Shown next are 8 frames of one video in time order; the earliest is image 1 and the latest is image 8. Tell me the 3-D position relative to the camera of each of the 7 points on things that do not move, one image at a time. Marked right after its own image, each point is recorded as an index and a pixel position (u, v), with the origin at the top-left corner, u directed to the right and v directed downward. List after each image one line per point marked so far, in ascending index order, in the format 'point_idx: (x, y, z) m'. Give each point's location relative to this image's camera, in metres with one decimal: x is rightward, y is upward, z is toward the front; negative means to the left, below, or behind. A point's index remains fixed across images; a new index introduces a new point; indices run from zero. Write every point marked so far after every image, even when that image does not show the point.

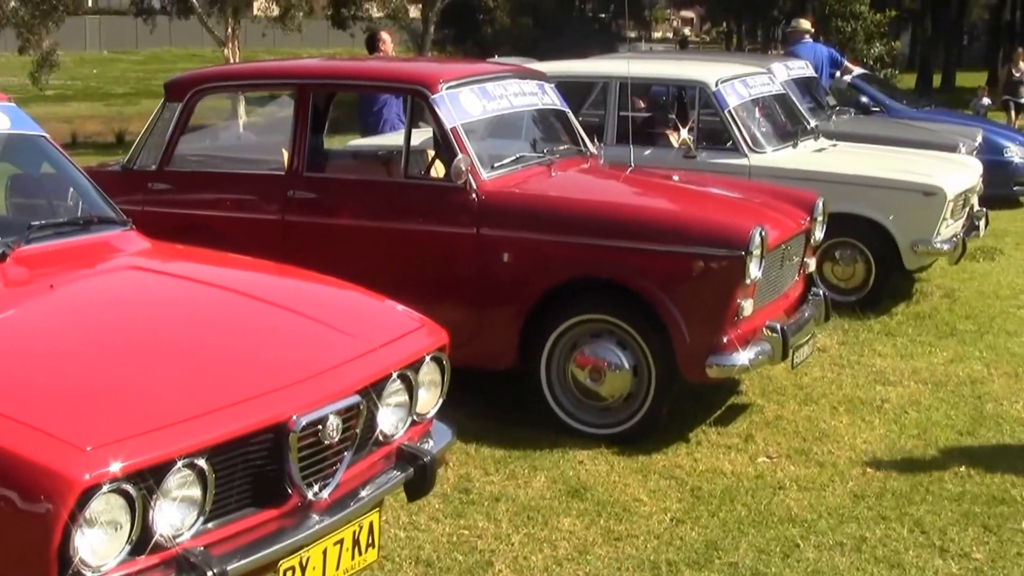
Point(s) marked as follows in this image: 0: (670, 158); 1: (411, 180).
0: (+0.7, +0.5, +8.1) m
1: (-0.3, +0.3, +5.7) m
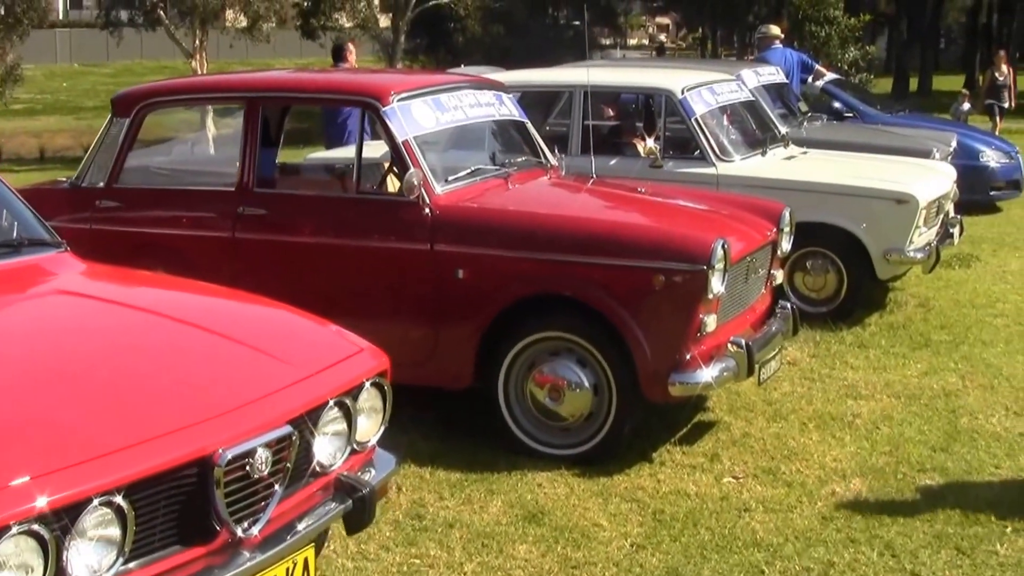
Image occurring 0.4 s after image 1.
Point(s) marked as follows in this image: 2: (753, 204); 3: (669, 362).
0: (+0.5, +0.5, +7.9) m
1: (-0.4, +0.3, +5.6) m
2: (+0.8, +0.3, +6.3) m
3: (+0.4, -0.2, +5.2) m
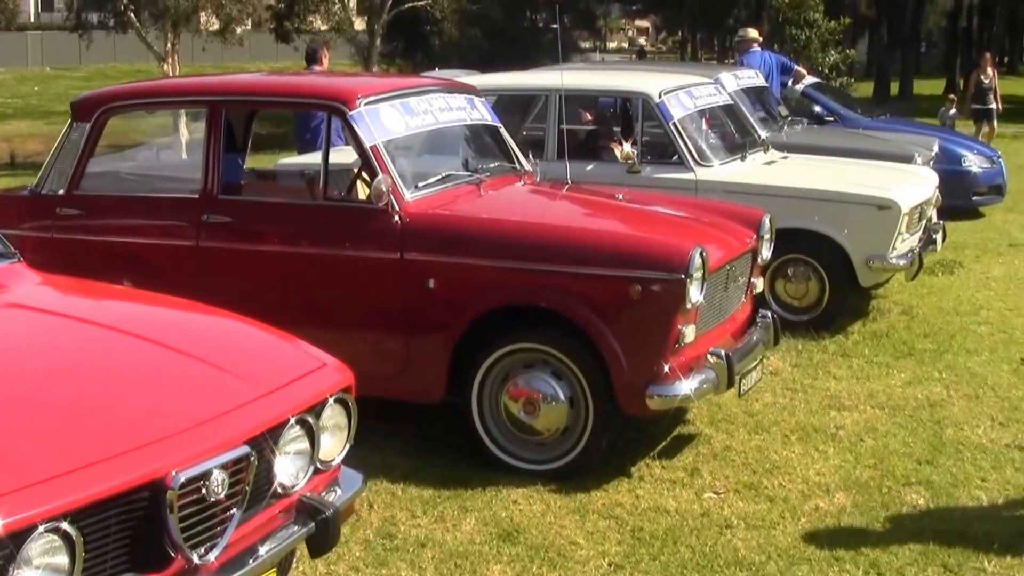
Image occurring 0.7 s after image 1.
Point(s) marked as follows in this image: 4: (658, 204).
0: (+0.4, +0.5, +7.8) m
1: (-0.5, +0.2, +5.4) m
2: (+0.7, +0.3, +6.2) m
3: (+0.4, -0.2, +5.0) m
4: (+0.5, +0.3, +6.2) m
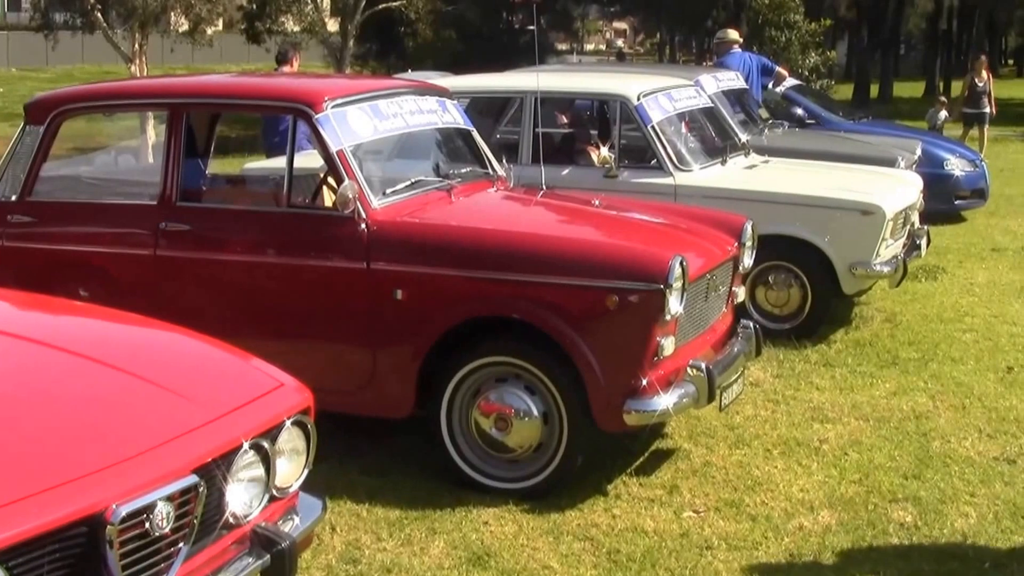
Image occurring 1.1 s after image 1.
0: (+0.3, +0.4, +7.6) m
1: (-0.6, +0.2, +5.2) m
2: (+0.6, +0.2, +6.0) m
3: (+0.3, -0.3, +4.8) m
4: (+0.4, +0.2, +6.0) m
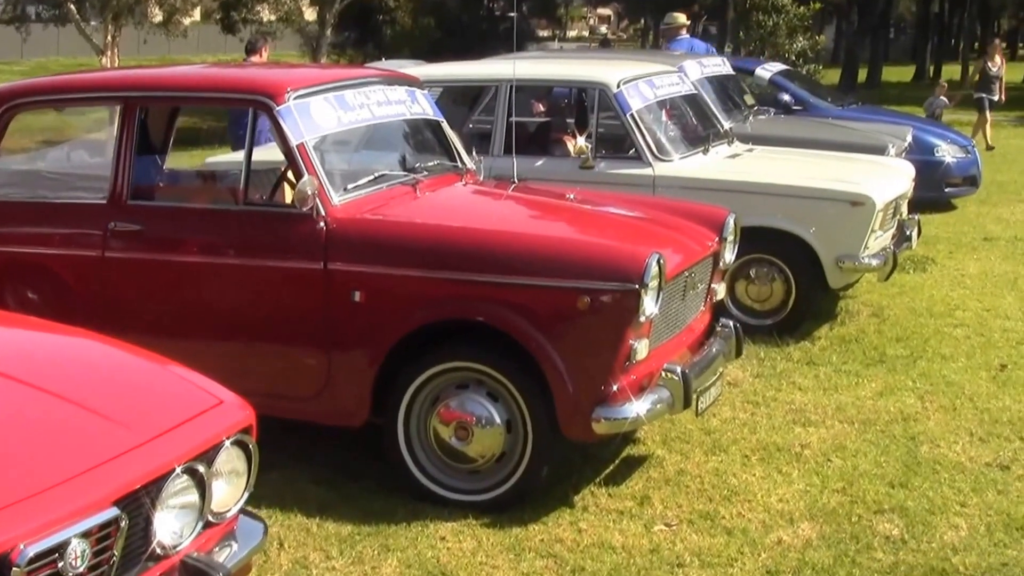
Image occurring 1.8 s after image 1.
0: (+0.2, +0.5, +7.3) m
1: (-0.7, +0.2, +4.9) m
2: (+0.5, +0.2, +5.7) m
3: (+0.2, -0.3, +4.5) m
4: (+0.3, +0.3, +5.7) m
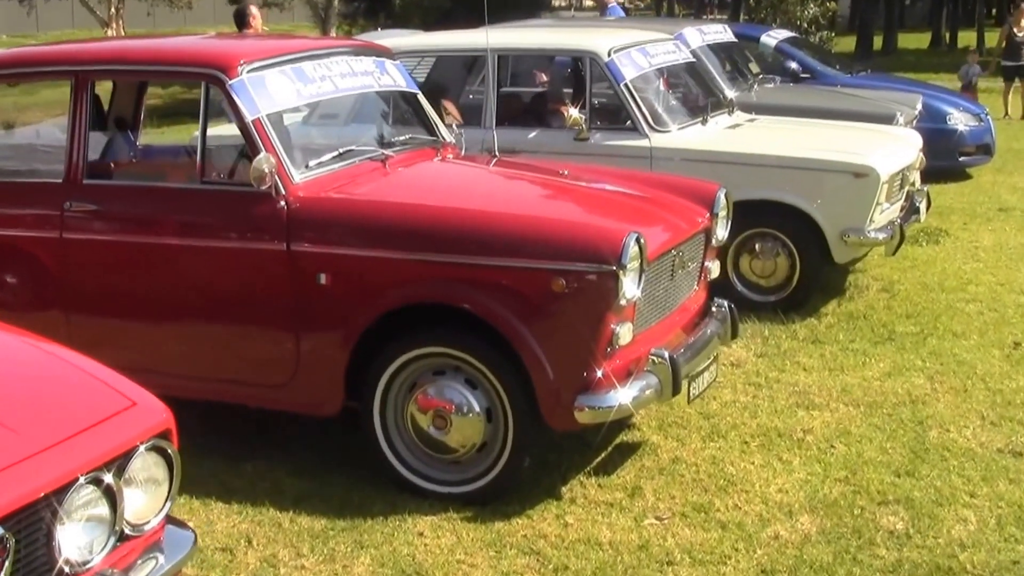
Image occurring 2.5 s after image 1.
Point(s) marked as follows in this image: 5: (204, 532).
0: (+0.2, +0.5, +7.0) m
1: (-0.7, +0.3, +4.6) m
2: (+0.5, +0.3, +5.4) m
3: (+0.1, -0.2, +4.3) m
4: (+0.2, +0.3, +5.4) m
5: (-0.7, -0.5, +4.2) m
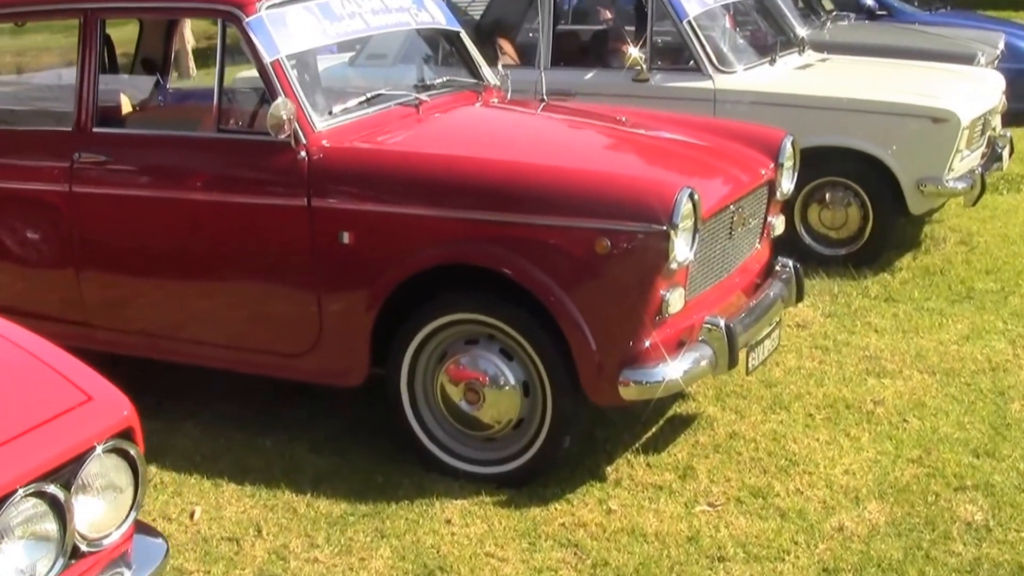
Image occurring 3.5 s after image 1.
0: (+0.4, +0.7, +6.6) m
1: (-0.6, +0.3, +4.3) m
2: (+0.6, +0.4, +5.0) m
3: (+0.2, -0.1, +3.9) m
4: (+0.4, +0.4, +5.0) m
5: (-0.6, -0.5, +3.9) m
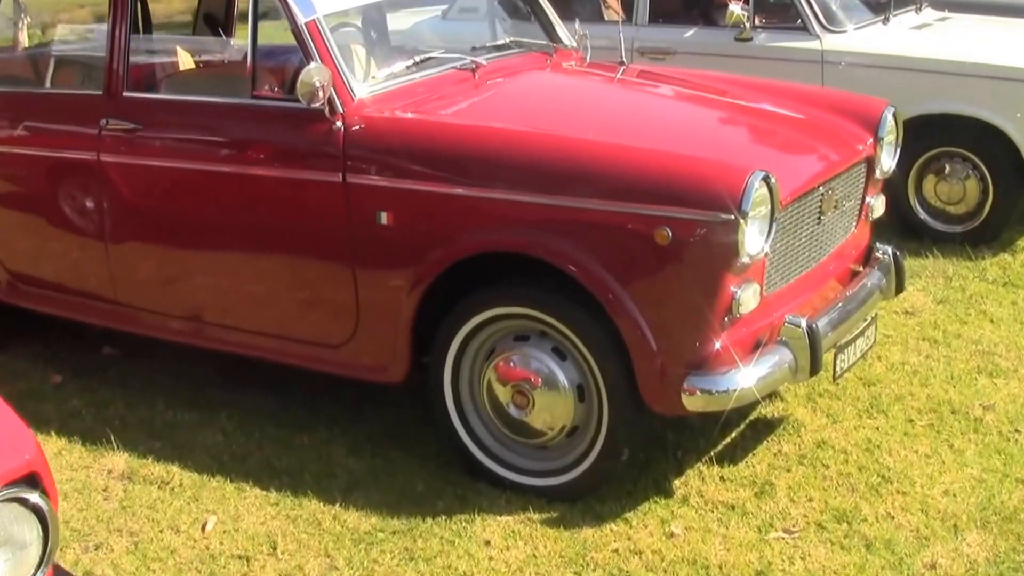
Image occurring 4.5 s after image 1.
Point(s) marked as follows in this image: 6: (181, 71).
0: (+0.7, +0.8, +6.1) m
1: (-0.5, +0.4, +3.8) m
2: (+0.8, +0.4, +4.5) m
3: (+0.3, -0.1, +3.4) m
4: (+0.6, +0.5, +4.5) m
5: (-0.5, -0.4, +3.5) m
6: (-0.7, +0.5, +4.1) m
